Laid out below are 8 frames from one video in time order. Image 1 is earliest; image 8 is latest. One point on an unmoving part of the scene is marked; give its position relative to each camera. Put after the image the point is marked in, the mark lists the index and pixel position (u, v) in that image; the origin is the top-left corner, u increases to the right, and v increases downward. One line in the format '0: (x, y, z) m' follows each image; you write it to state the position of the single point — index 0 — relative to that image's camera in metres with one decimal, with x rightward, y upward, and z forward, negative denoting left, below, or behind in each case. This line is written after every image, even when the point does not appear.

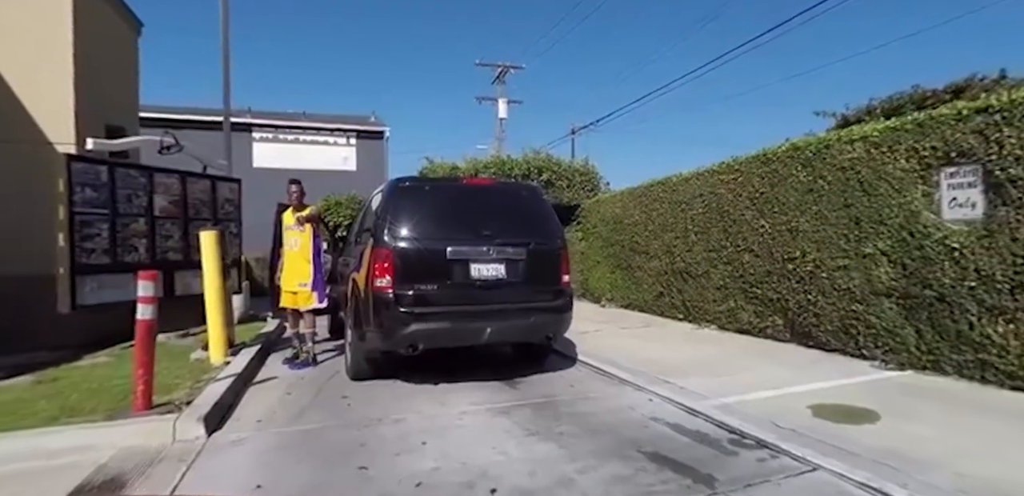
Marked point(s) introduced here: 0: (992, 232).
0: (+4.6, +0.2, +4.9) m
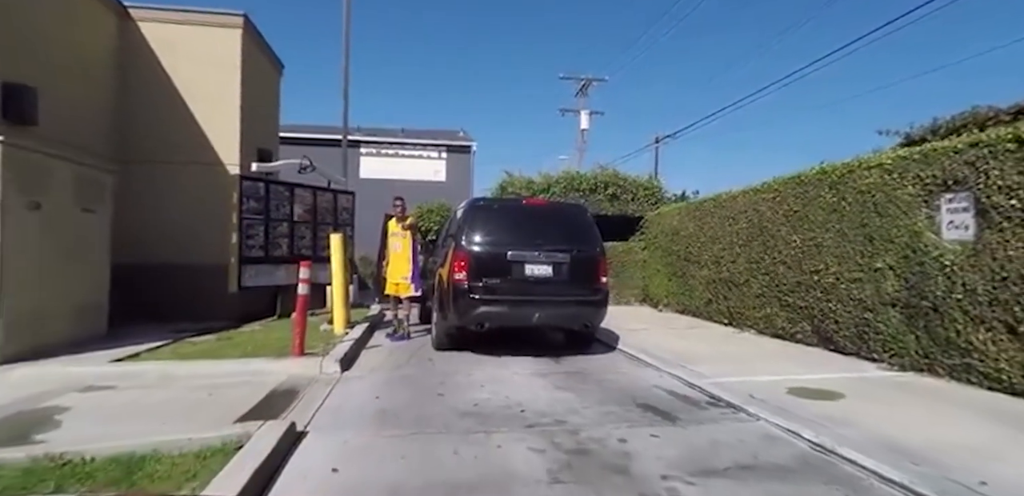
0: (+5.1, 0.0, +5.6) m
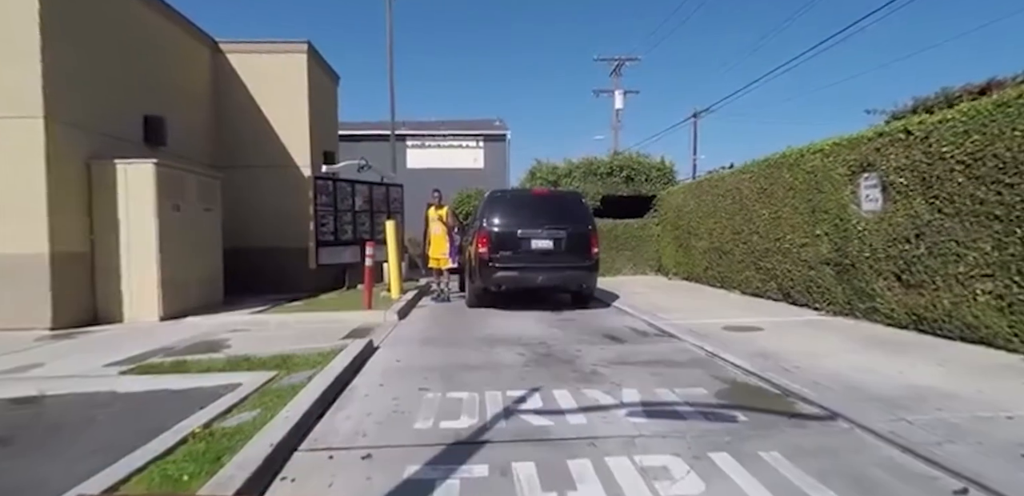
0: (+5.1, +0.4, +7.1) m
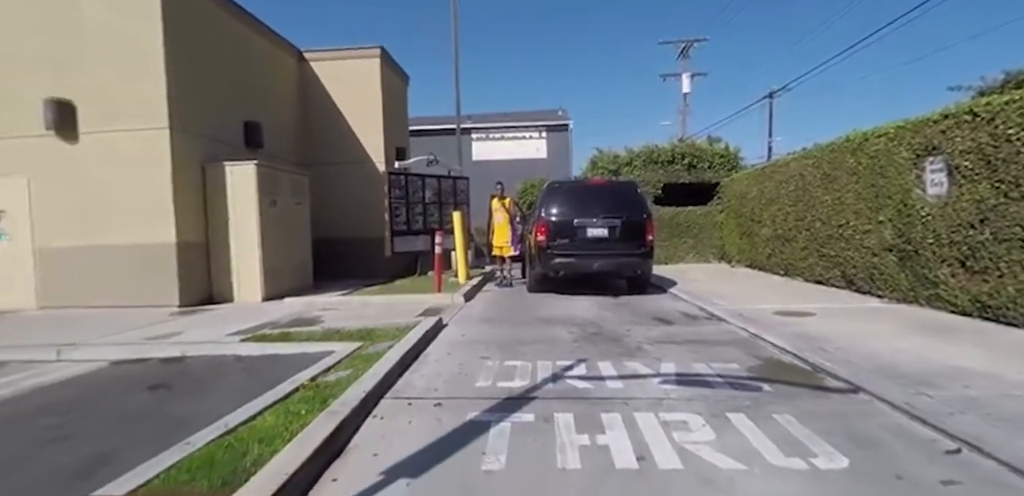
0: (+5.9, +0.6, +7.0) m
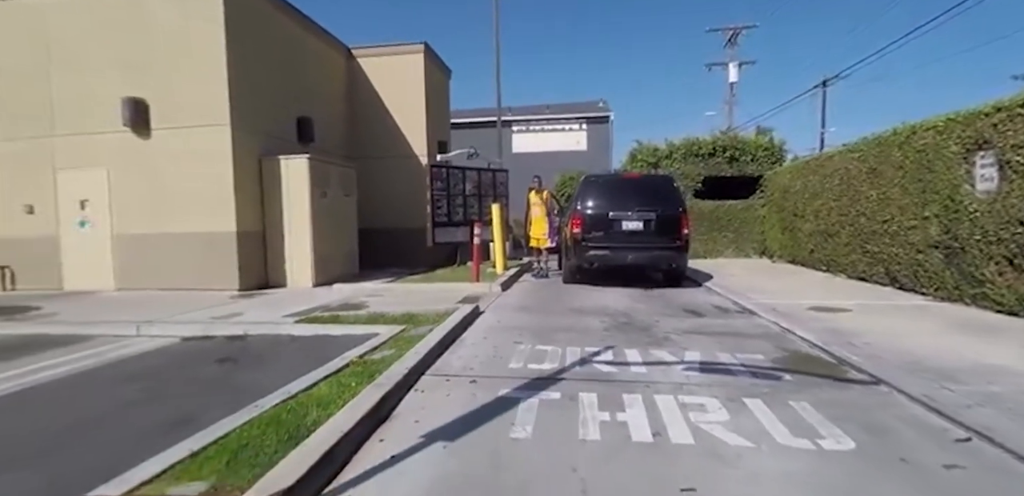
0: (+6.4, +0.6, +6.8) m
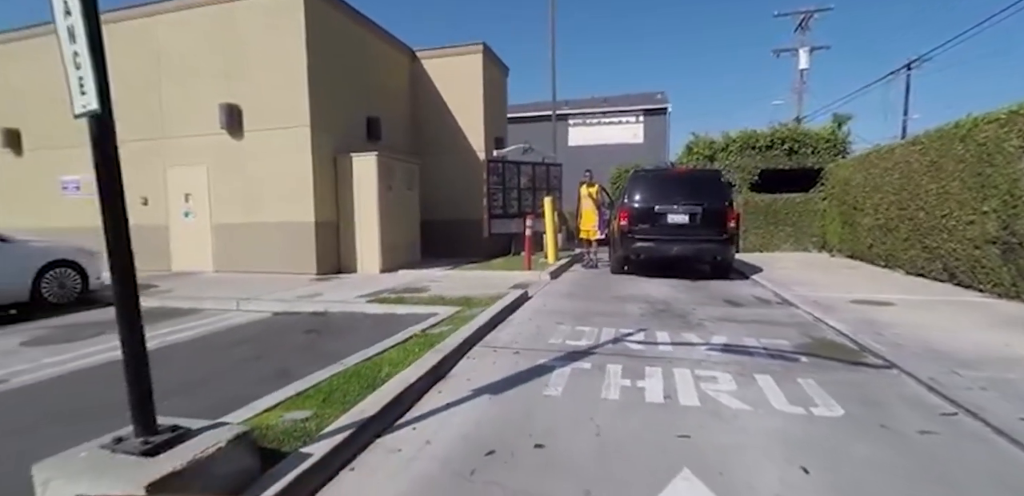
0: (+7.1, +0.7, +6.7) m
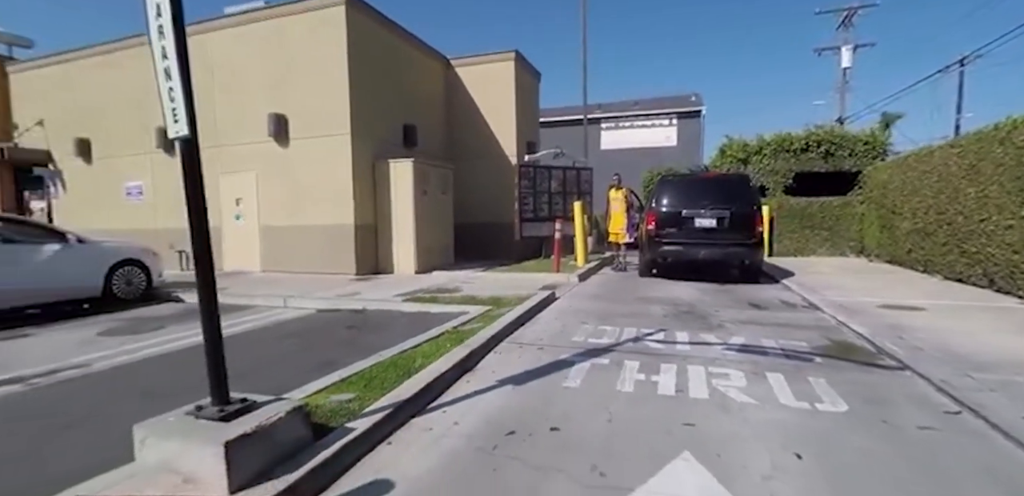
0: (+7.4, +0.6, +6.5) m
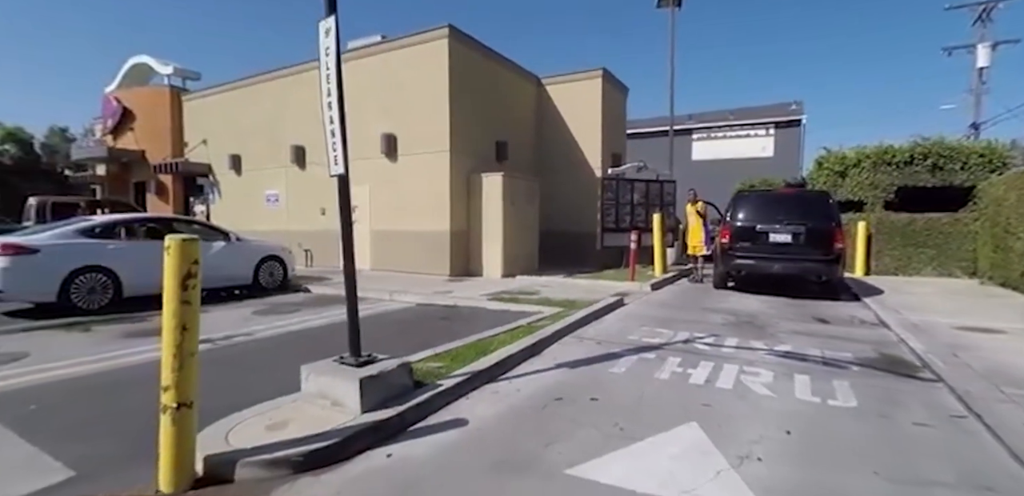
0: (+8.3, +0.3, +6.1) m
